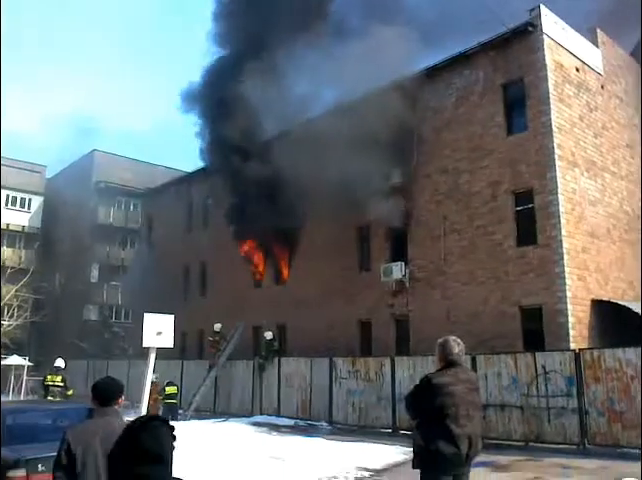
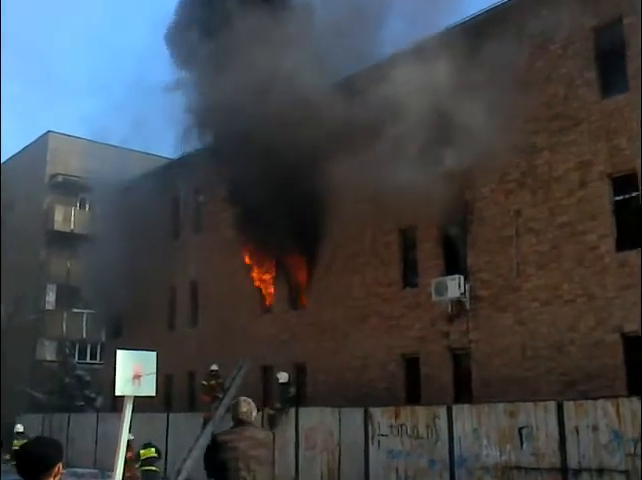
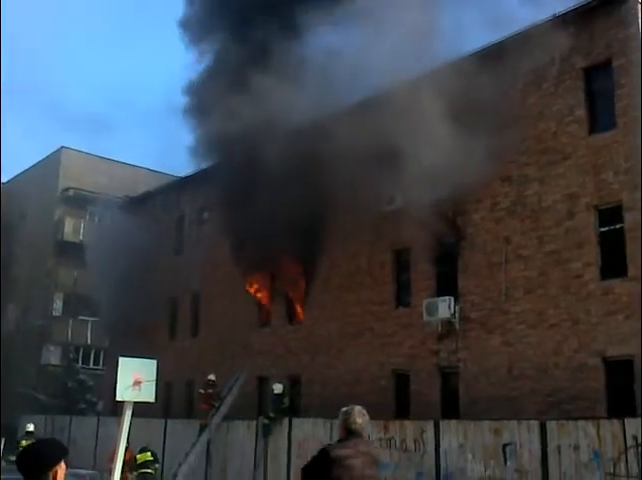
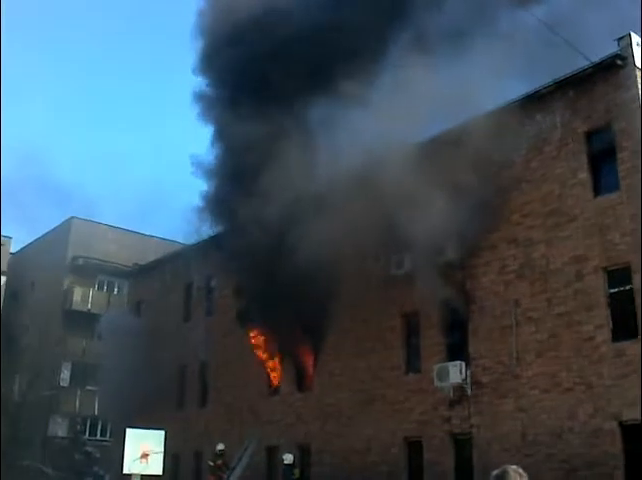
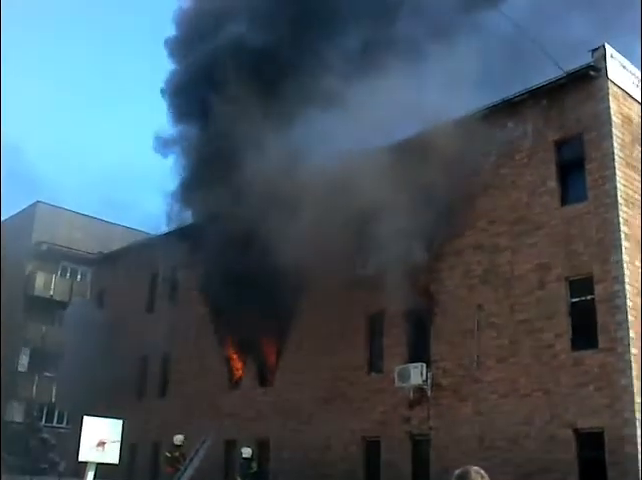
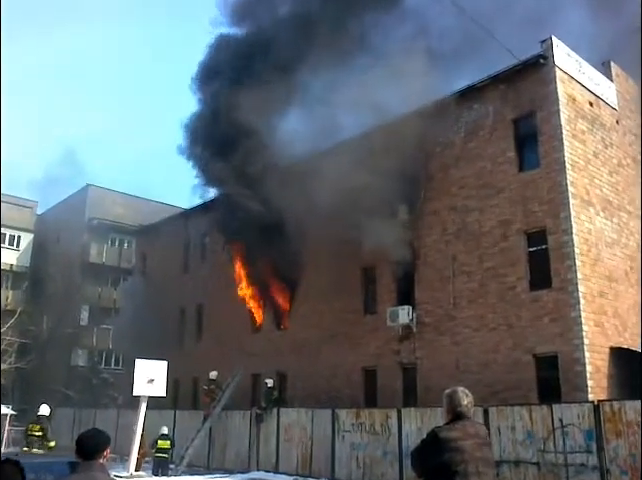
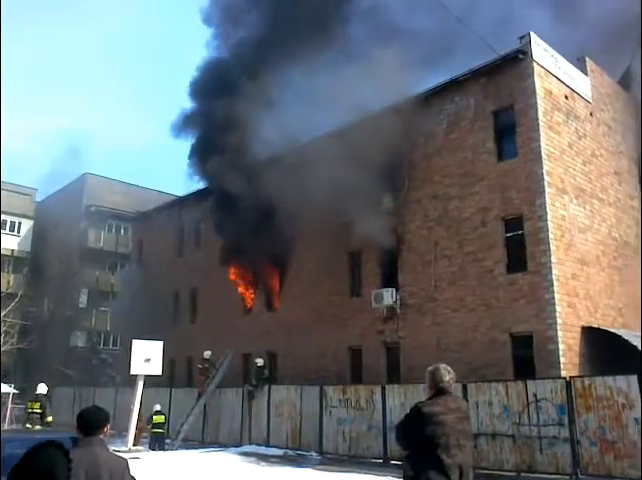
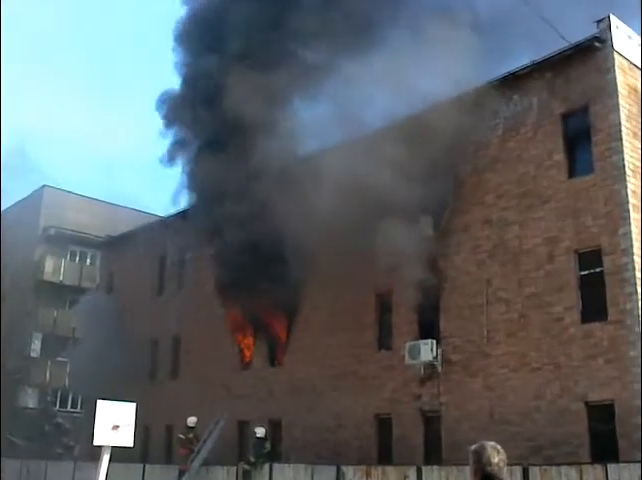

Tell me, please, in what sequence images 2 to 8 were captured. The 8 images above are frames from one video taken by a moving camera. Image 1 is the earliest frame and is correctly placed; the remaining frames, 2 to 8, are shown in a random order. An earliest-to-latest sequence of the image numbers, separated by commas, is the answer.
7, 6, 8, 5, 4, 3, 2
